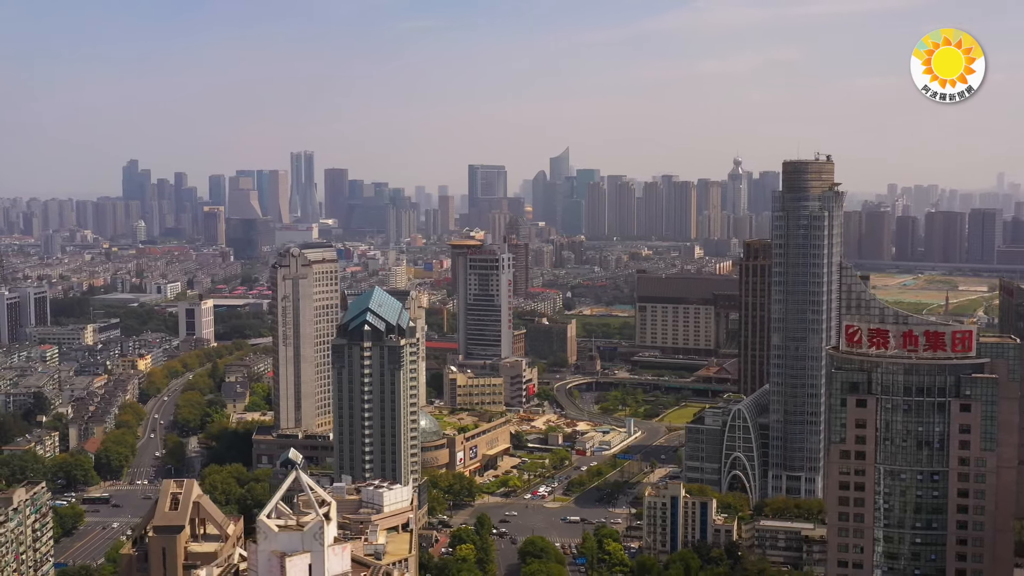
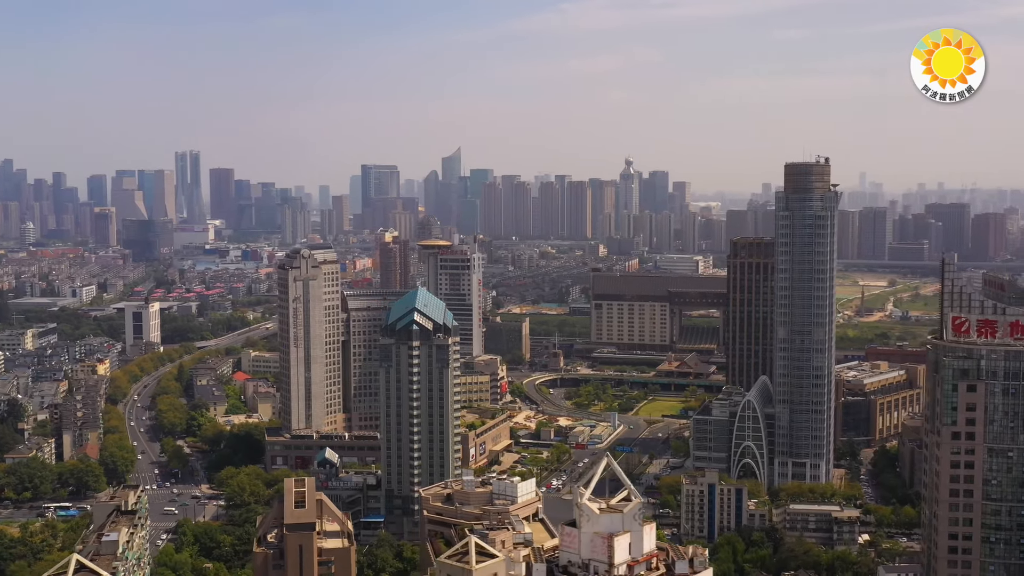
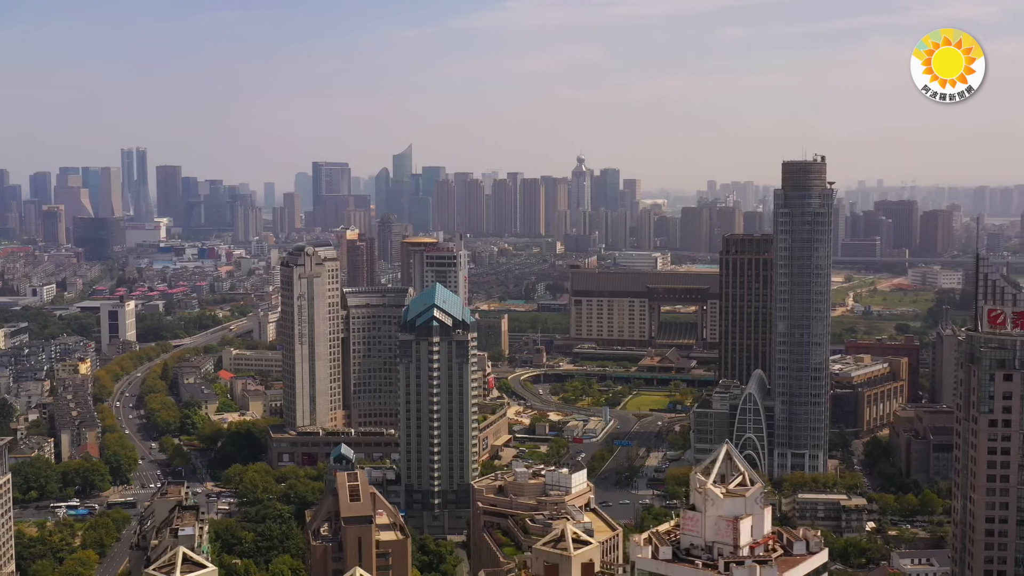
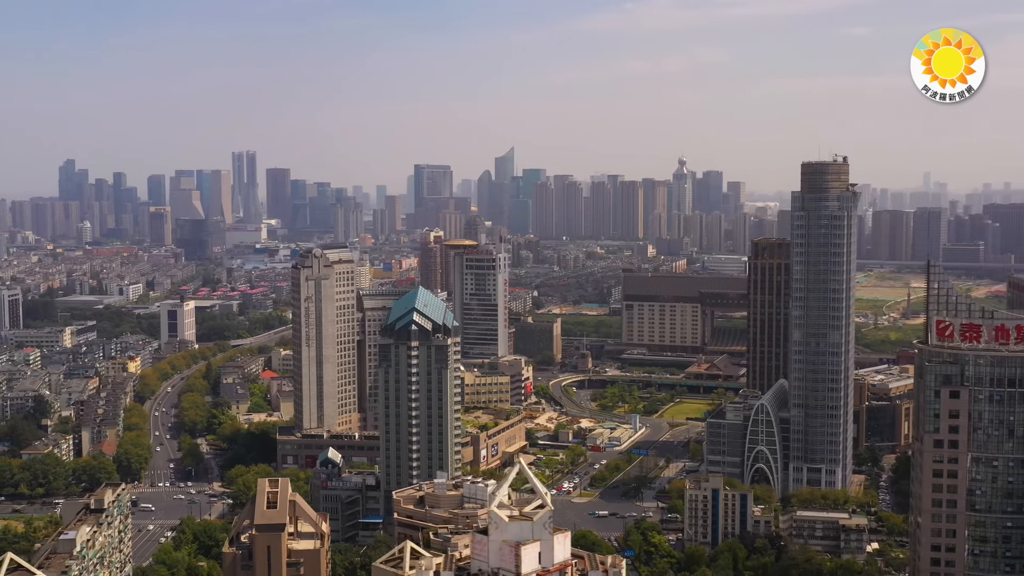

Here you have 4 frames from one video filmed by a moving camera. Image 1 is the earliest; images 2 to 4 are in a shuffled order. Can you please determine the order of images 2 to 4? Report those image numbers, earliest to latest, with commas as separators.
4, 2, 3
